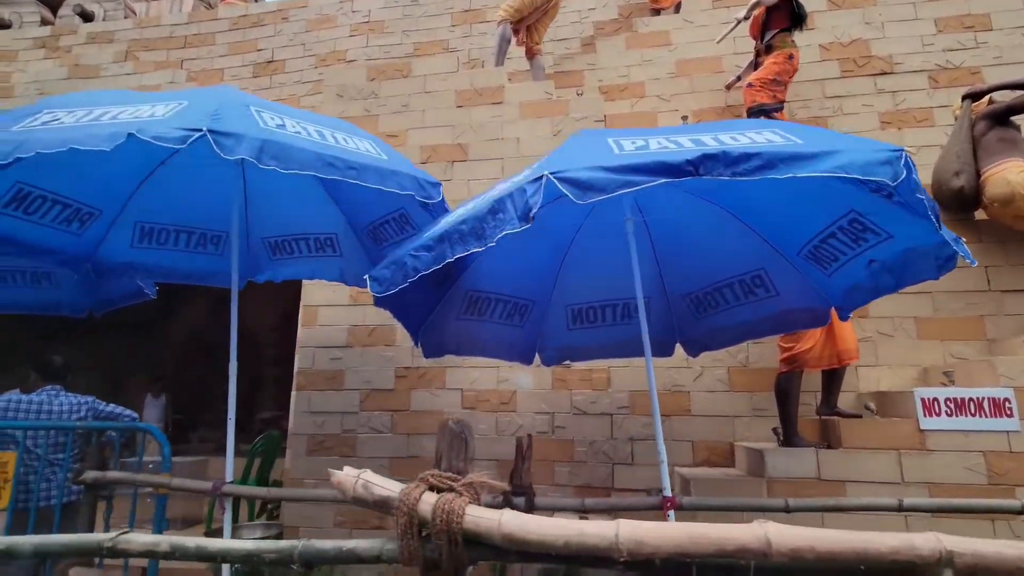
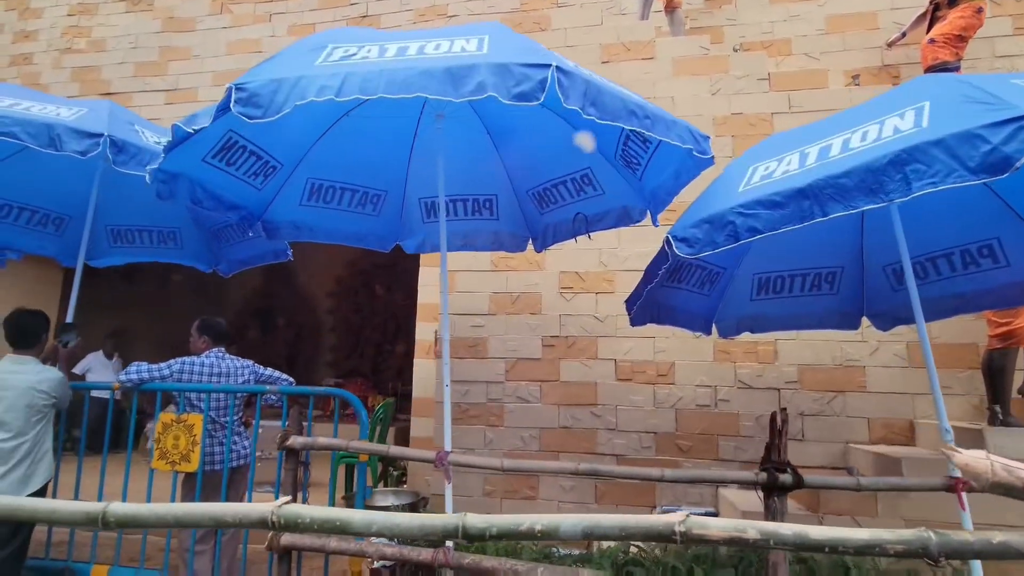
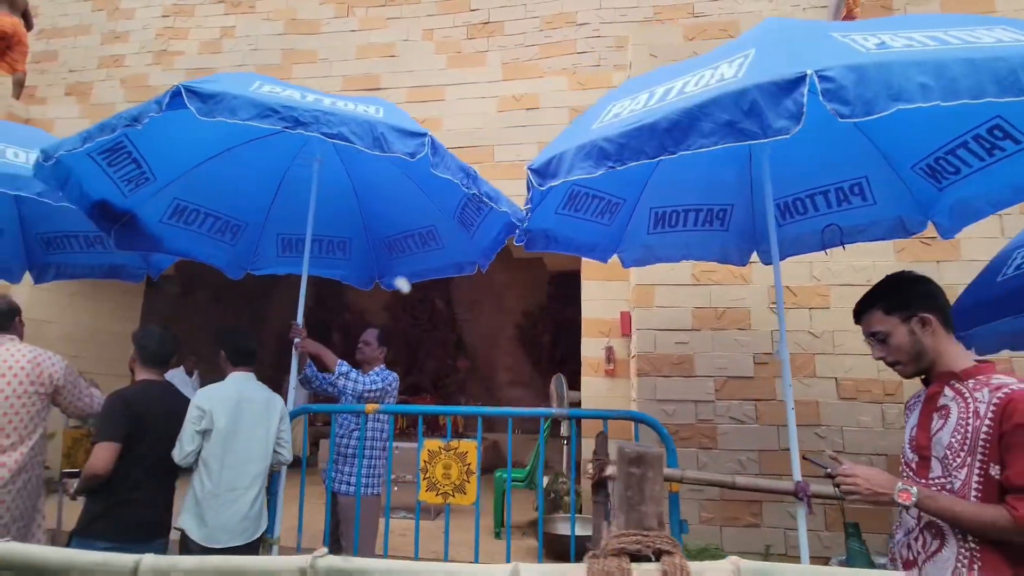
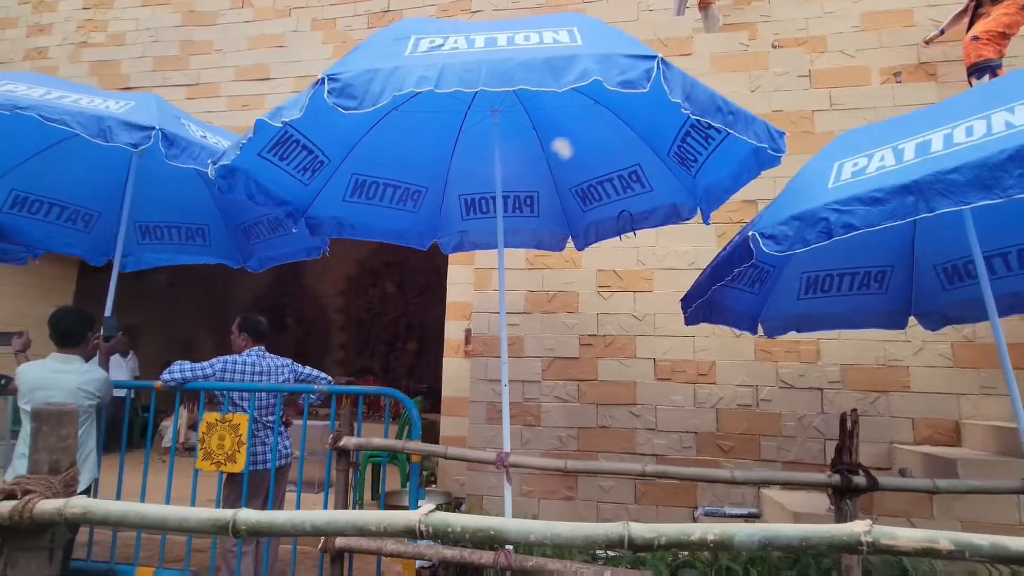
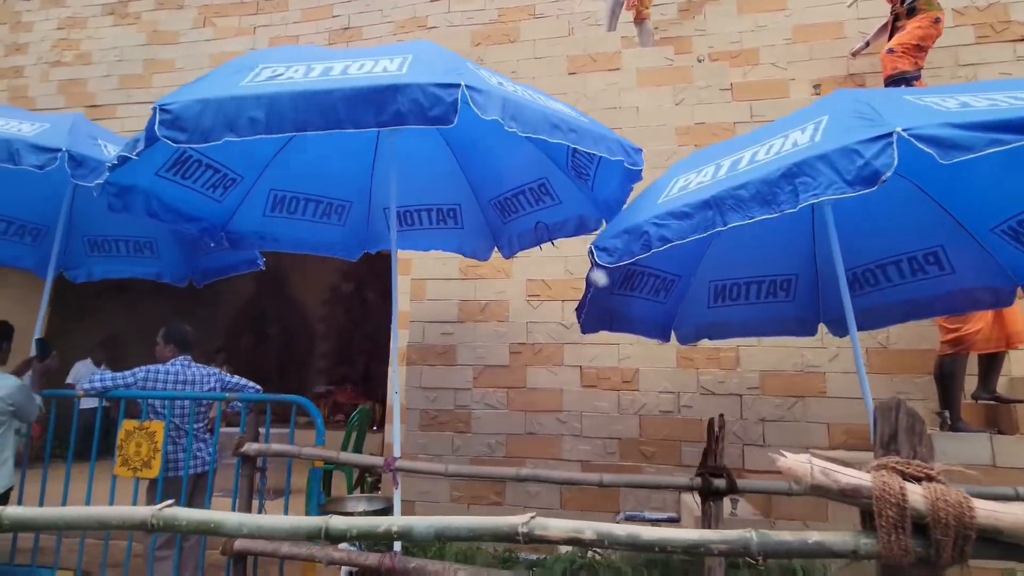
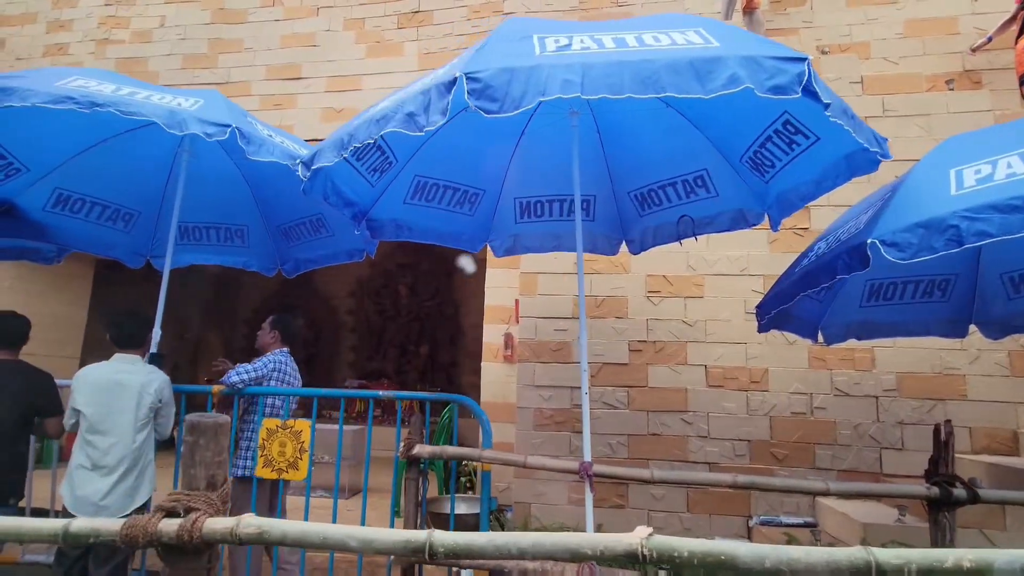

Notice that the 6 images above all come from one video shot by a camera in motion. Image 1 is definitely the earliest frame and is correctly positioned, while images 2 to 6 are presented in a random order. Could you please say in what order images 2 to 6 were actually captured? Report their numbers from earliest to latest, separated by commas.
5, 2, 4, 6, 3
